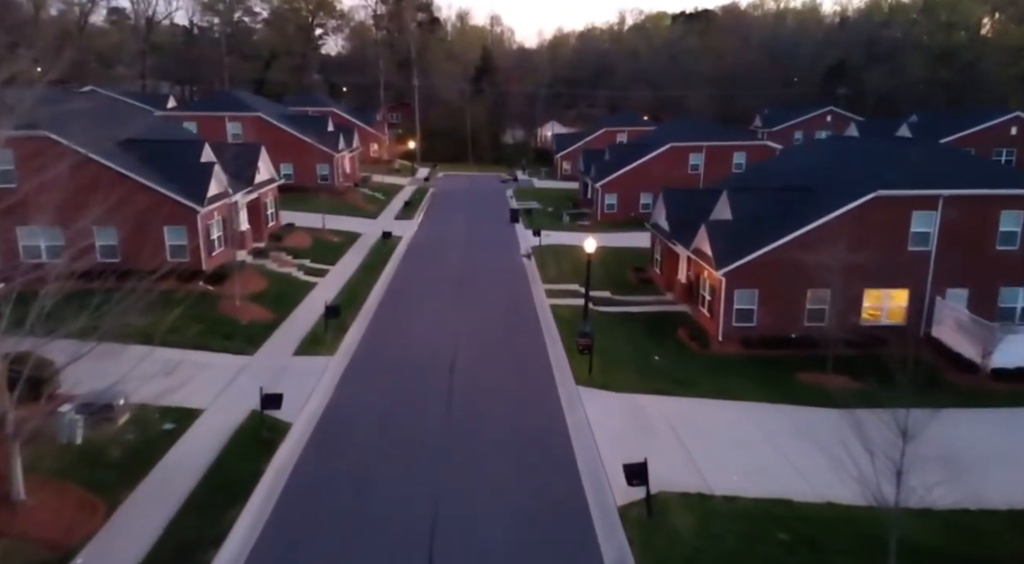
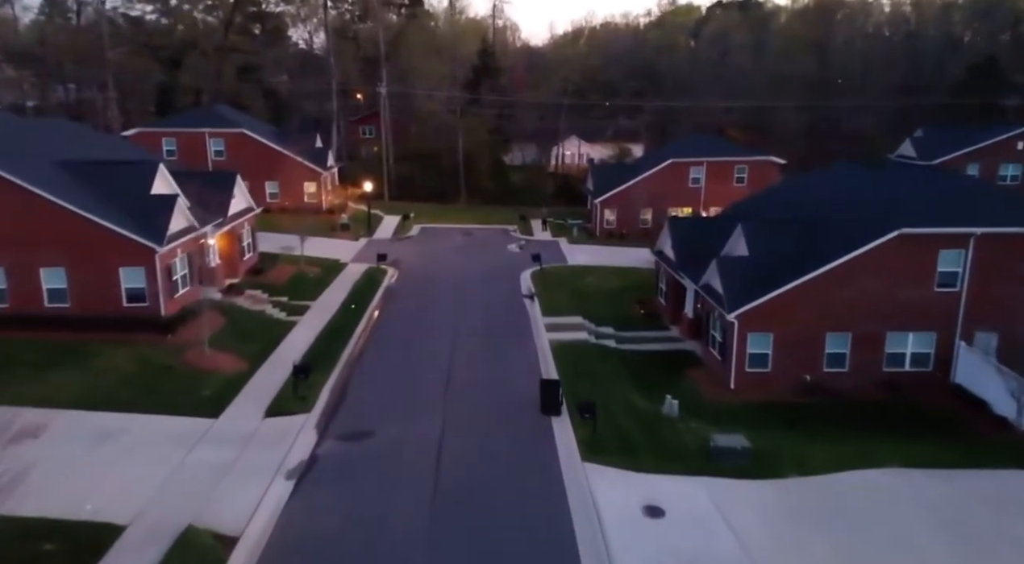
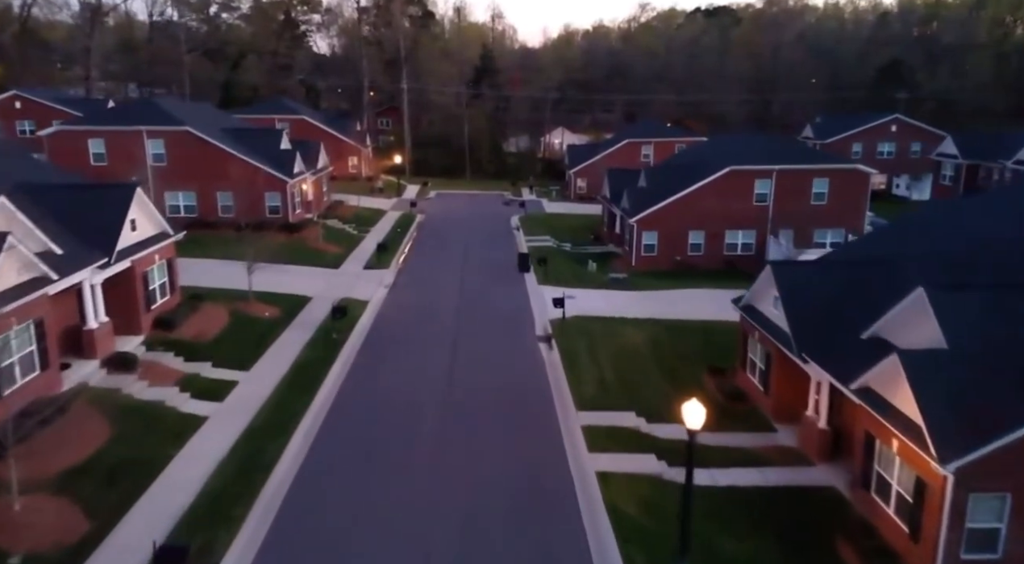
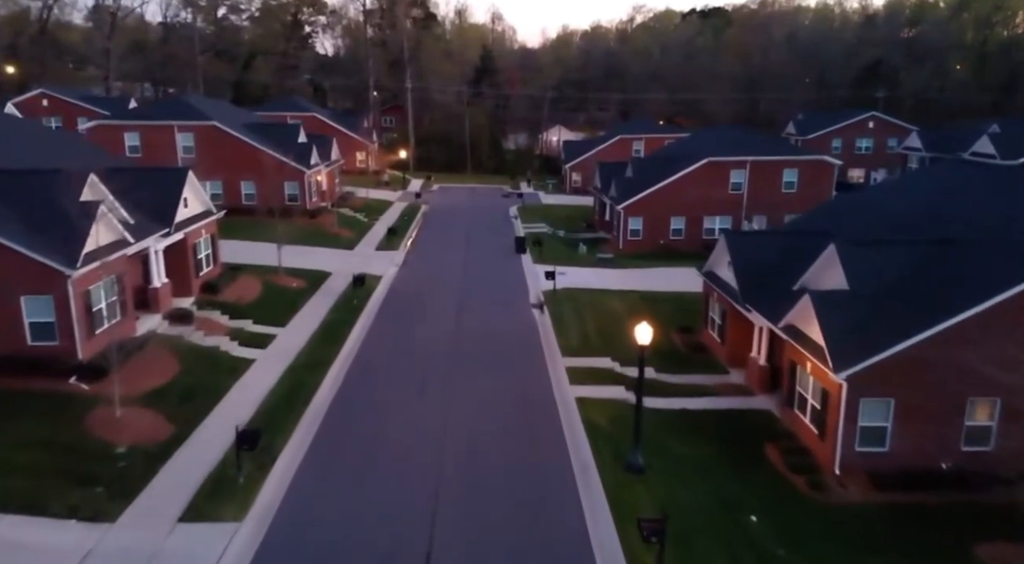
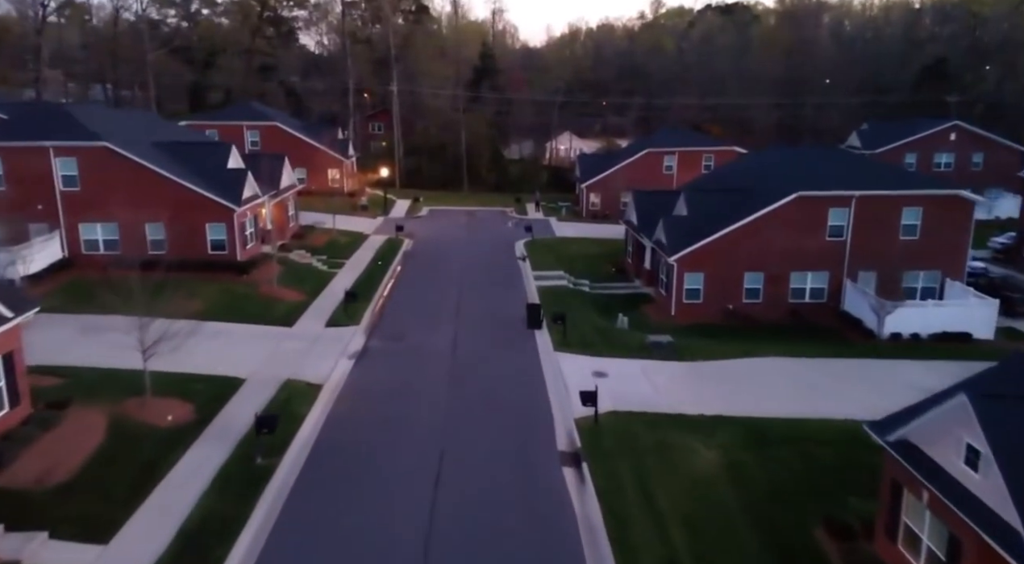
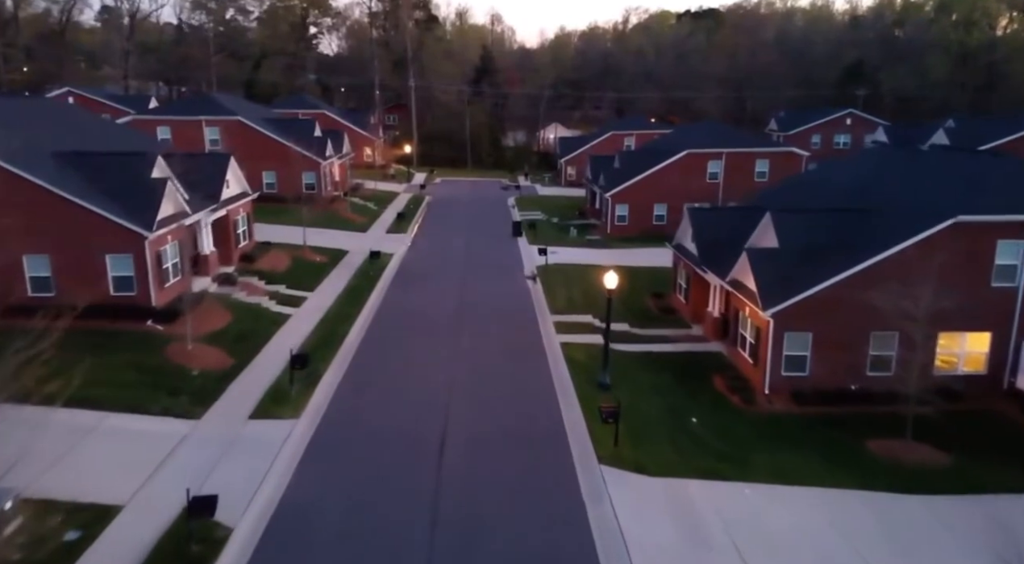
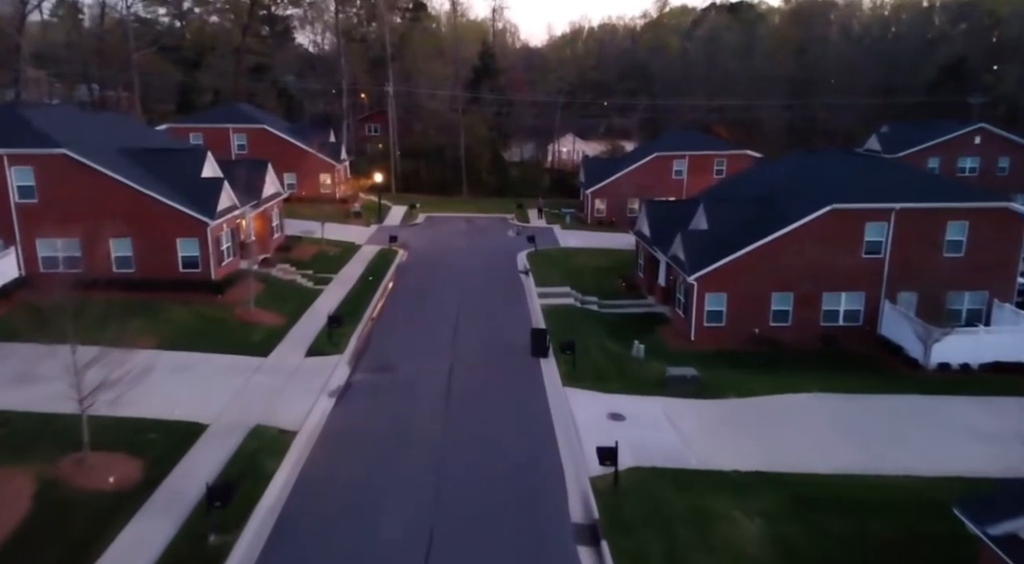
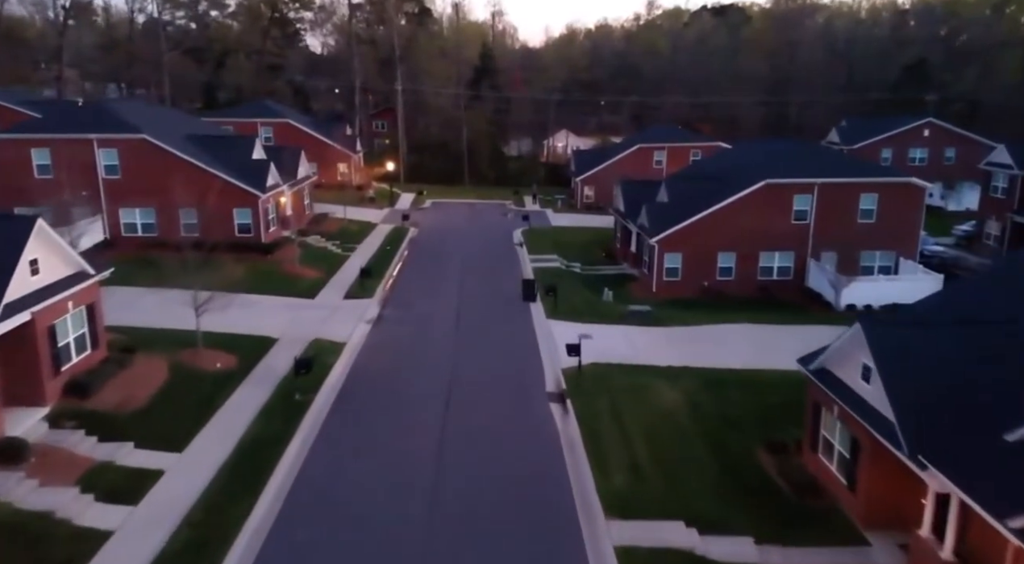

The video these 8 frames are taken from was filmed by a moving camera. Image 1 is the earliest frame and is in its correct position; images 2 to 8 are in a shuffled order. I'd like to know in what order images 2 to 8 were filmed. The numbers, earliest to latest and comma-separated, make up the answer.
6, 4, 3, 8, 5, 7, 2
